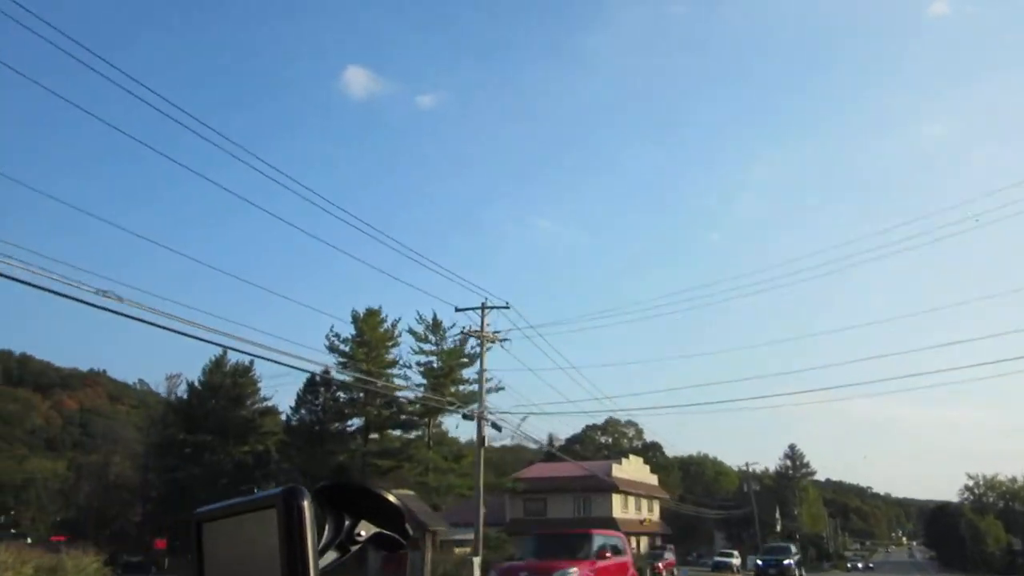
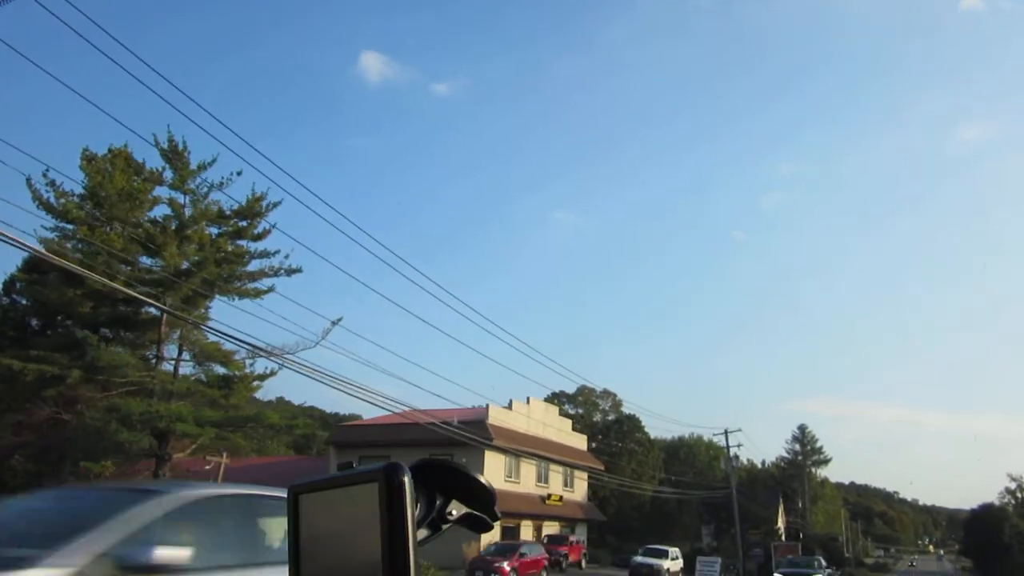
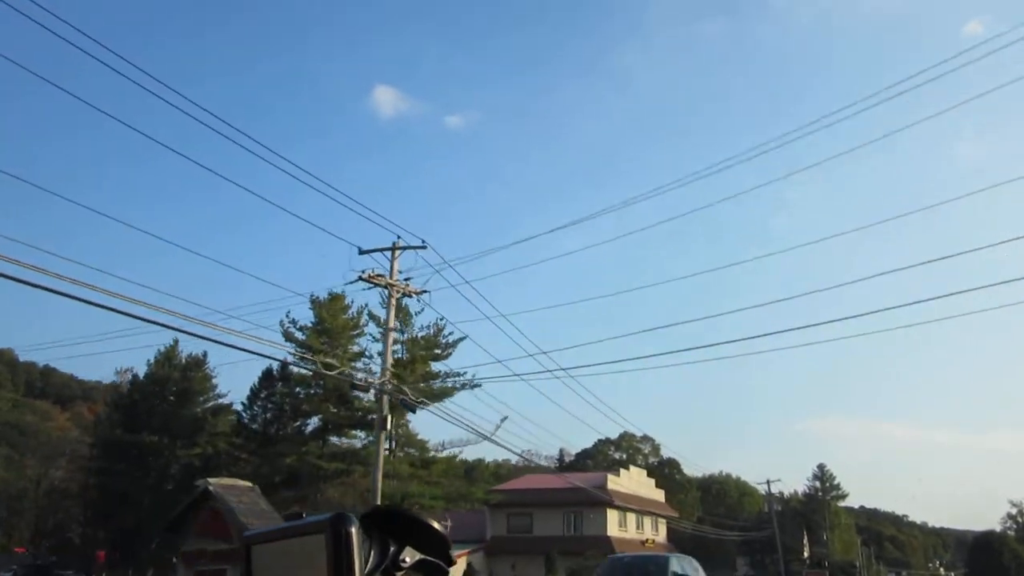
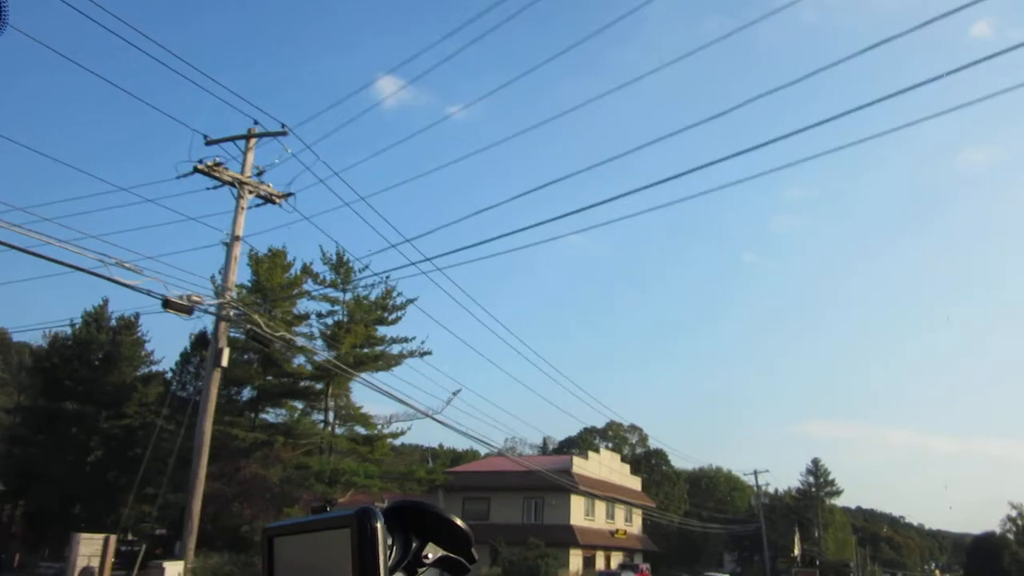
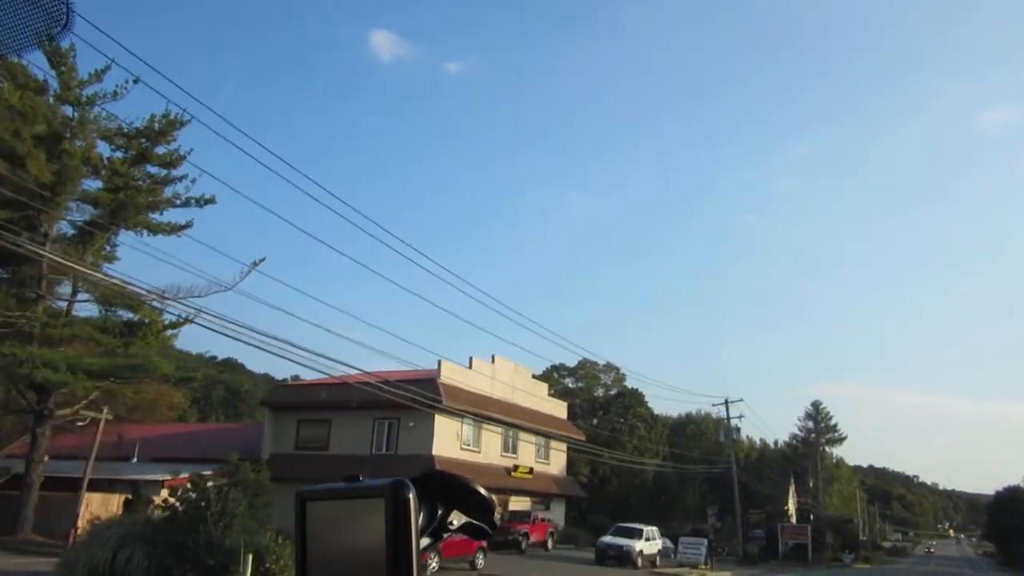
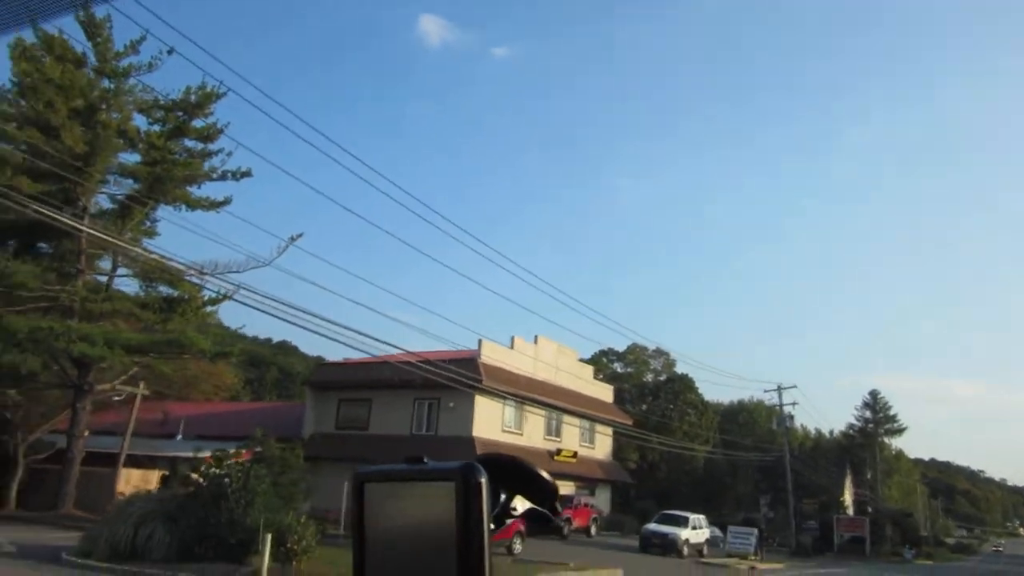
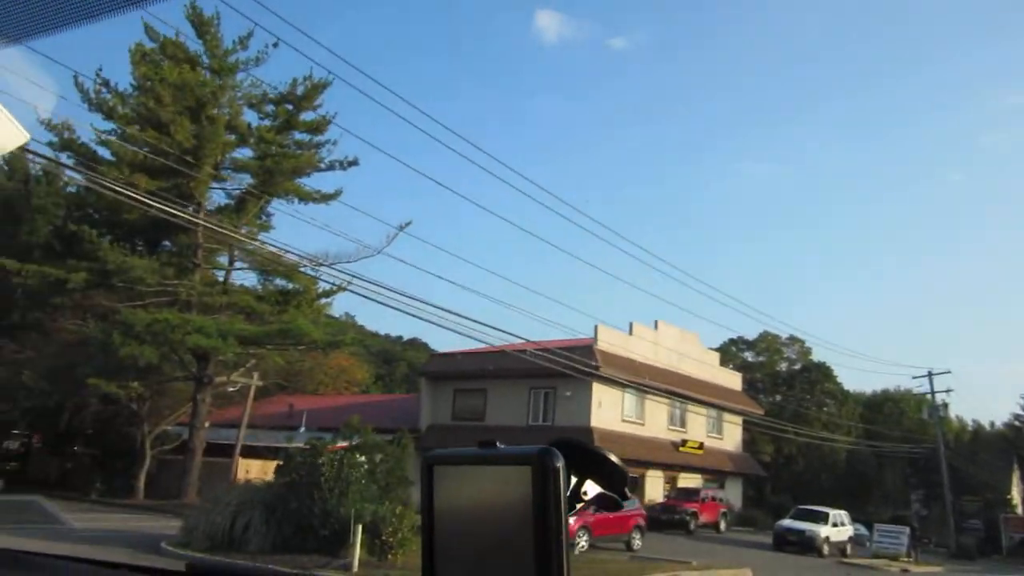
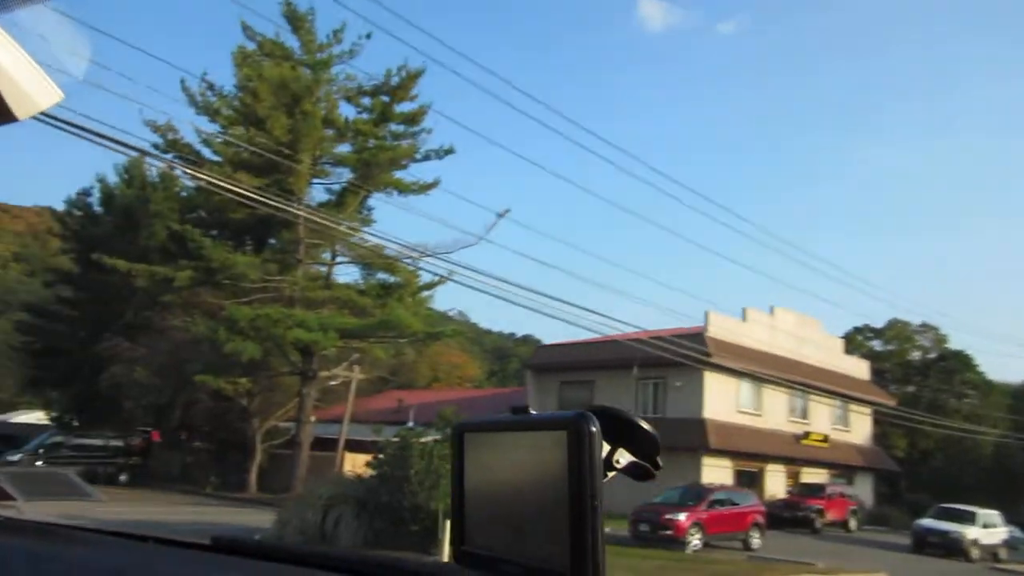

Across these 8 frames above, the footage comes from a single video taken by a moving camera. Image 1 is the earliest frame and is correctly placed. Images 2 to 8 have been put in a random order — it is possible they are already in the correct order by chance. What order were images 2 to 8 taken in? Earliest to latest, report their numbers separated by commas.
3, 4, 2, 5, 6, 7, 8
